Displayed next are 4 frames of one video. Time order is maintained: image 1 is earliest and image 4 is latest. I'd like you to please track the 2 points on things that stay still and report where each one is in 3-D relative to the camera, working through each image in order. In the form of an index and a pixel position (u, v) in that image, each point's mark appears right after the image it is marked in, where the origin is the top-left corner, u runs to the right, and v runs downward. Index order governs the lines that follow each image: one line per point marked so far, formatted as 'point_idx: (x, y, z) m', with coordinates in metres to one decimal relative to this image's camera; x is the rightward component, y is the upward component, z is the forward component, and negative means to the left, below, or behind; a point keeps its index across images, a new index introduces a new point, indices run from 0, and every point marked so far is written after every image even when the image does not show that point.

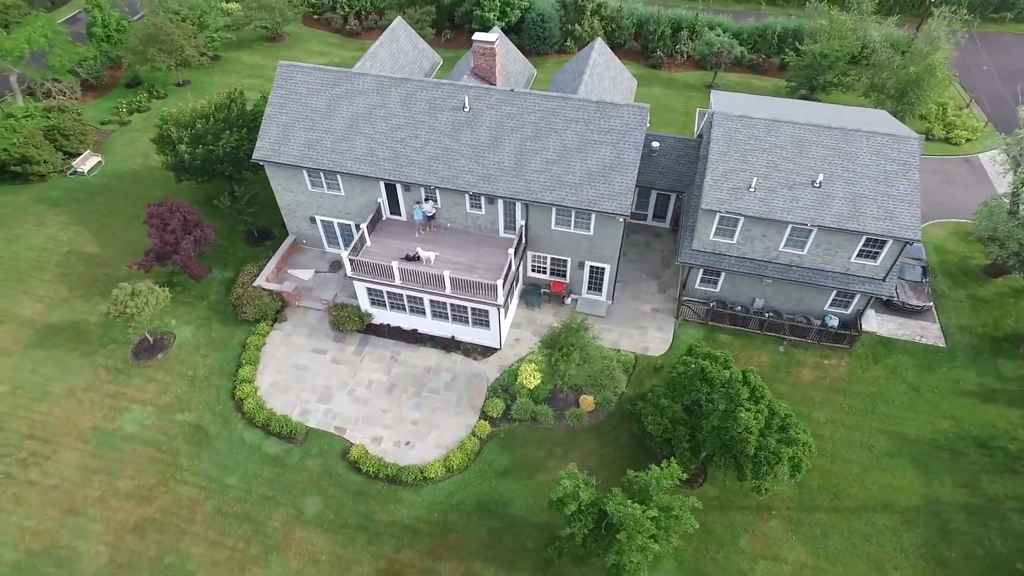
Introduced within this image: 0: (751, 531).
0: (+7.6, -7.8, +20.0) m
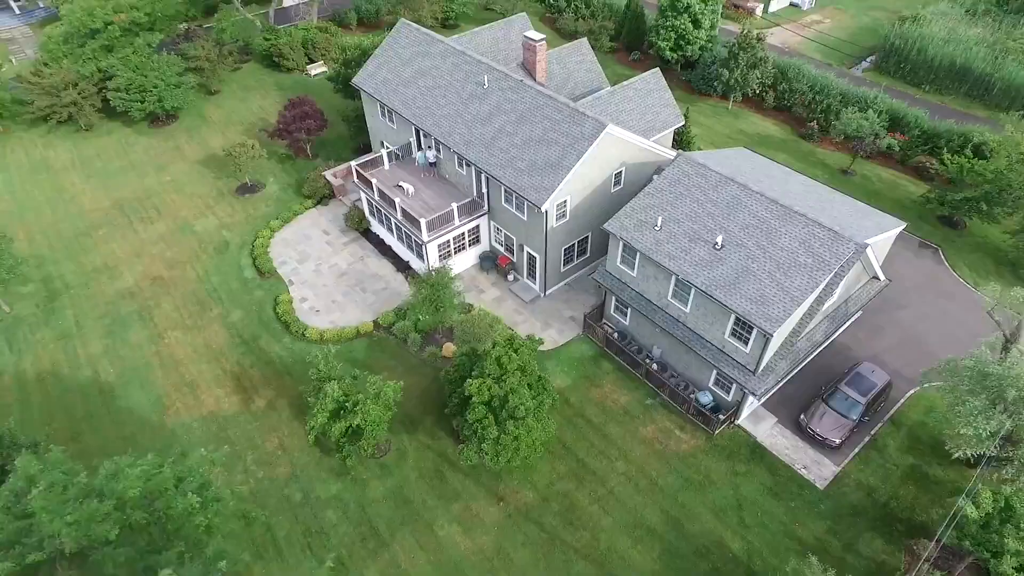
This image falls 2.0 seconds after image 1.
0: (-1.5, -7.4, +21.4) m
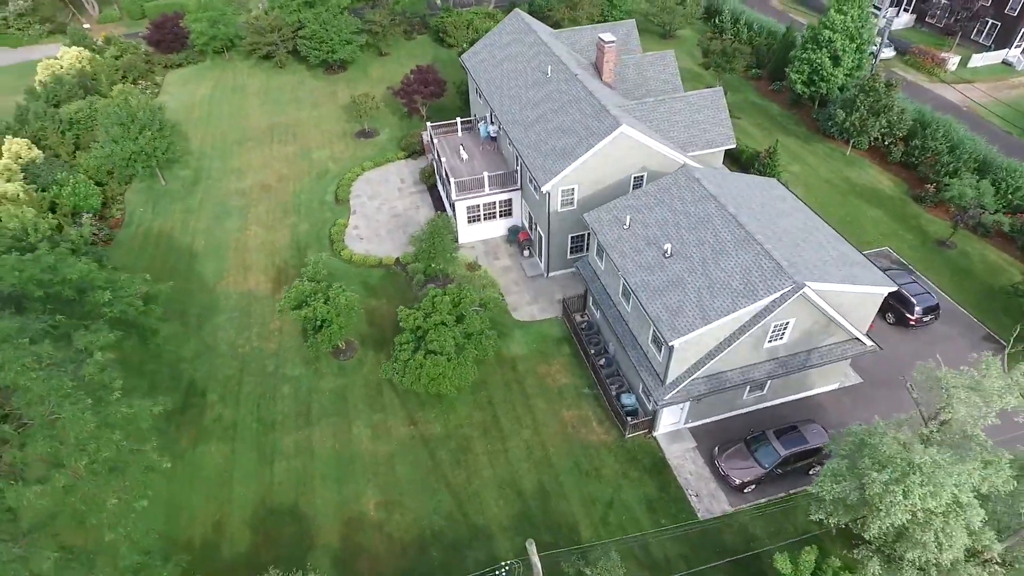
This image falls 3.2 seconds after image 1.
0: (-4.9, -5.1, +24.5) m
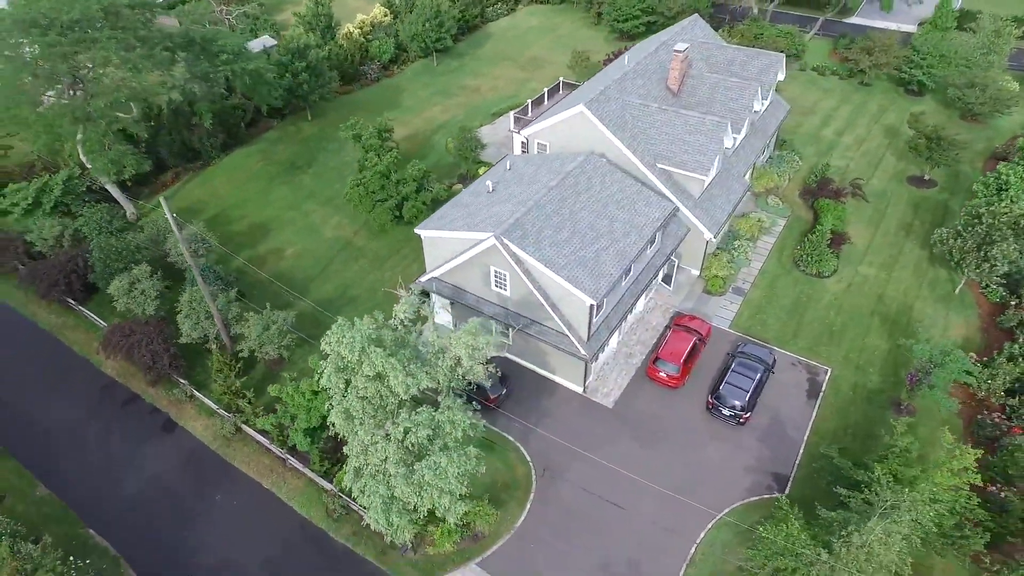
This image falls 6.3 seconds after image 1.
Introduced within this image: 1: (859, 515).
0: (-9.3, +3.7, +36.1) m
1: (+9.8, -6.4, +17.7) m
